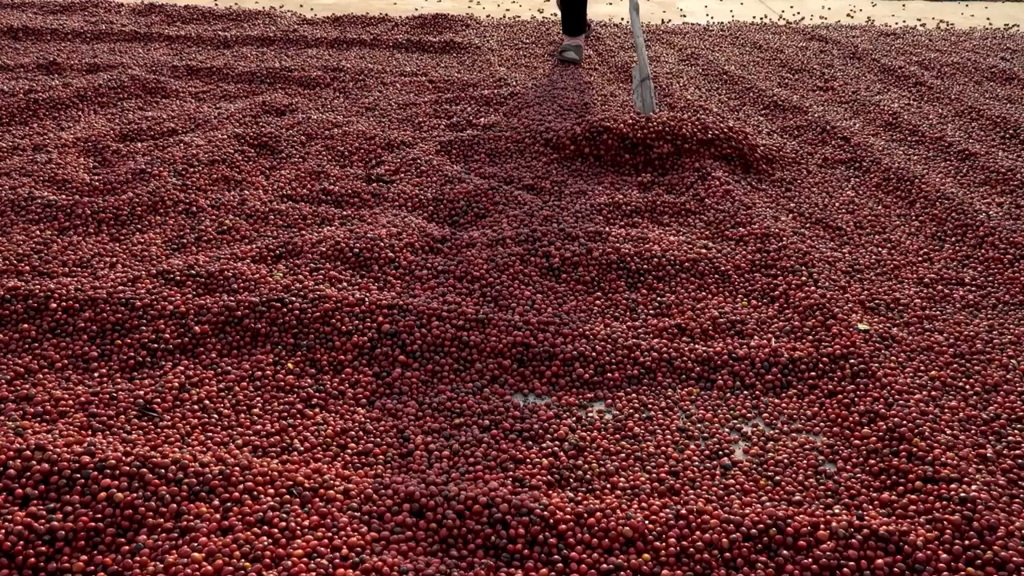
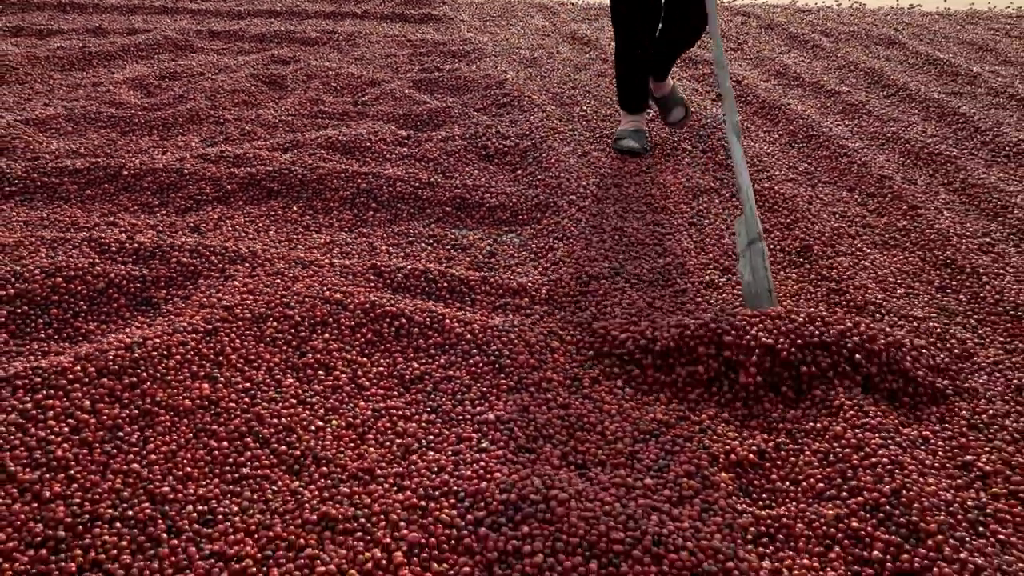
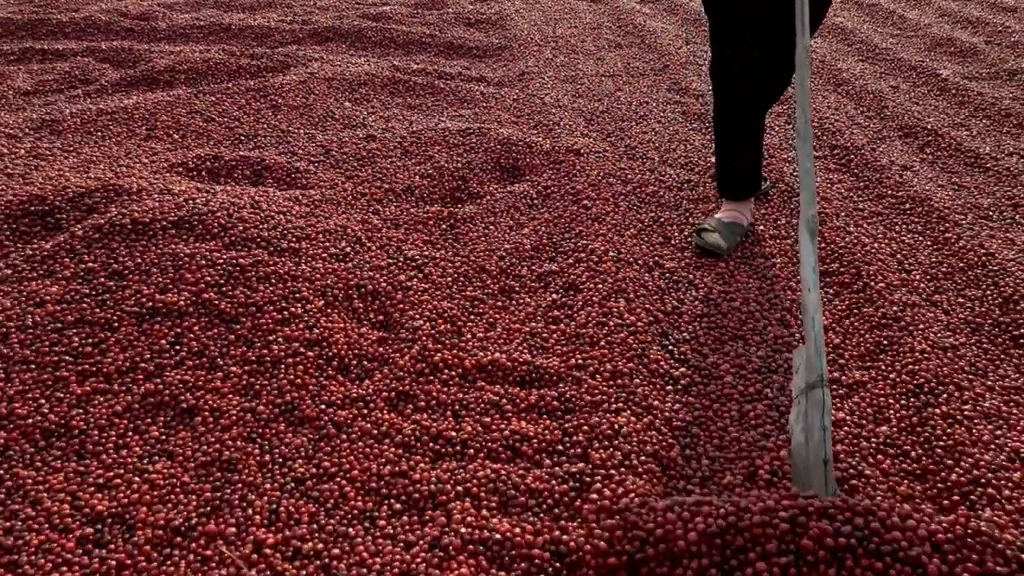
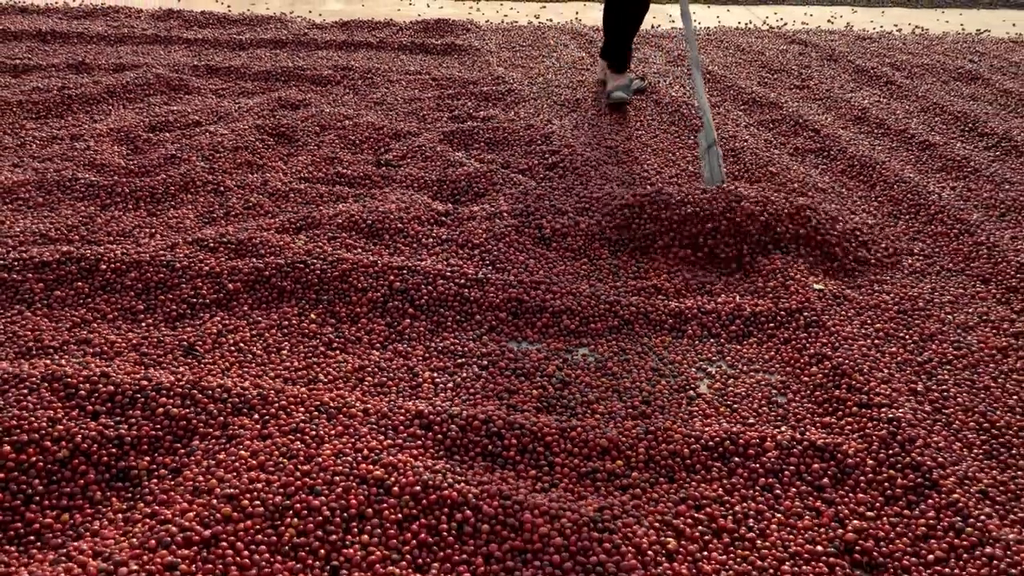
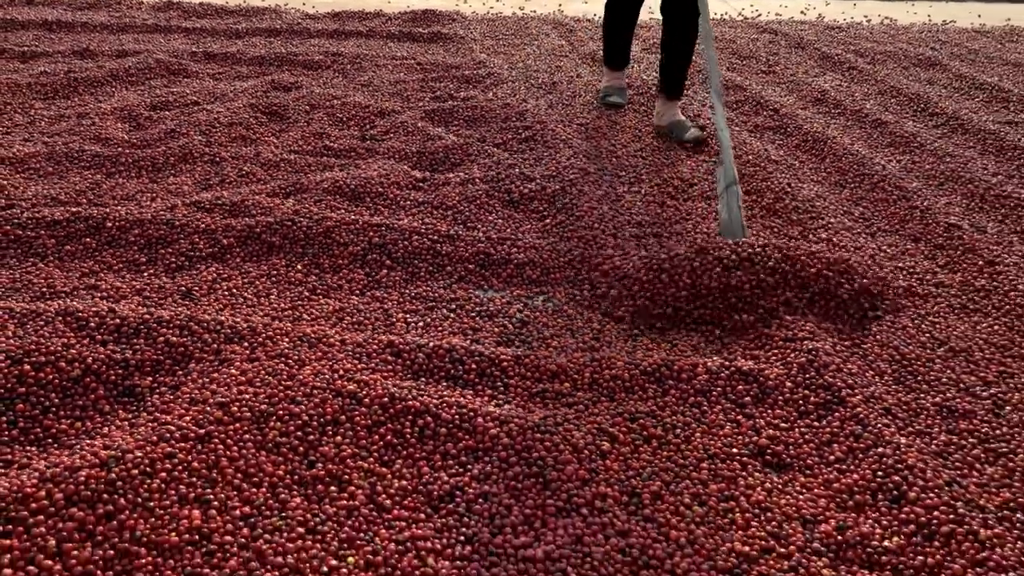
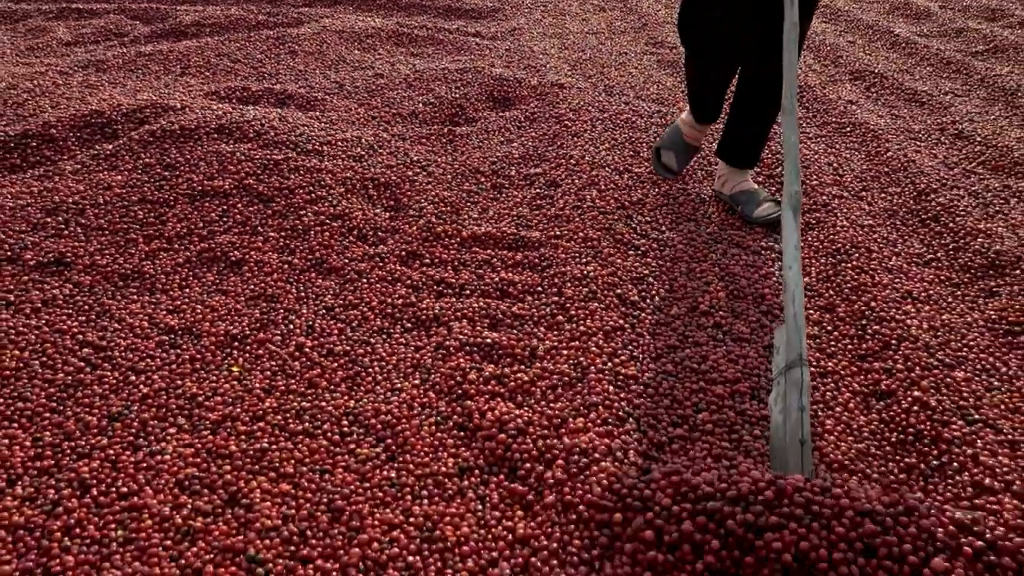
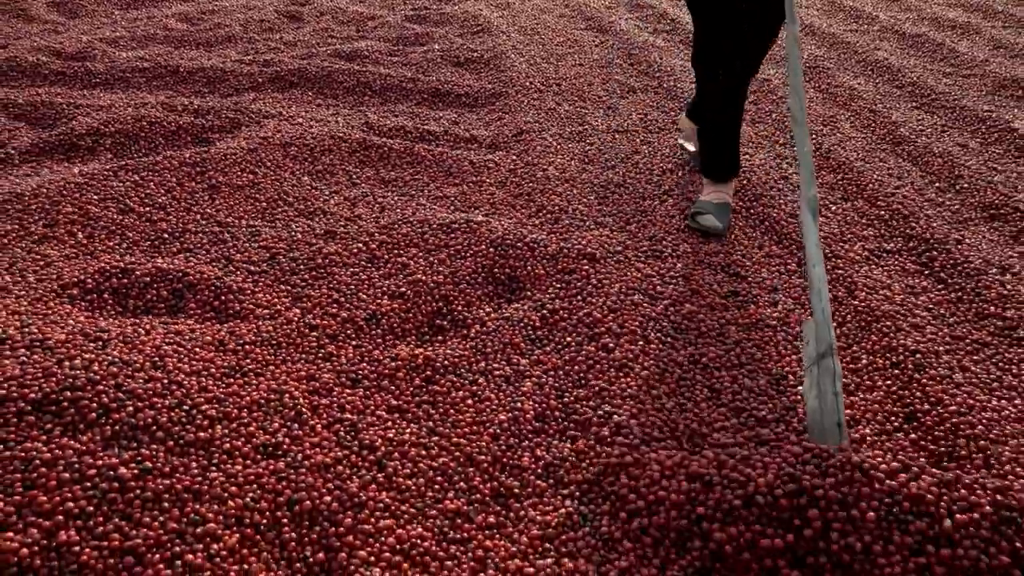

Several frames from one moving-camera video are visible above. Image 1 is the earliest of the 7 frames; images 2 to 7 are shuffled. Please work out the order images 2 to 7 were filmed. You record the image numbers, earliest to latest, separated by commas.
4, 5, 2, 7, 3, 6
